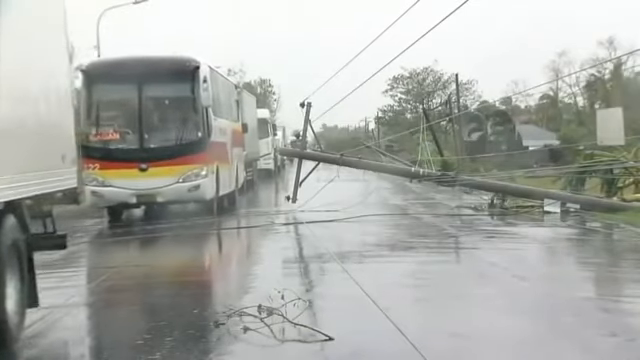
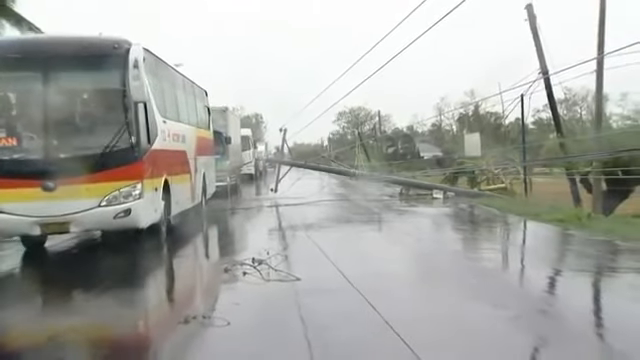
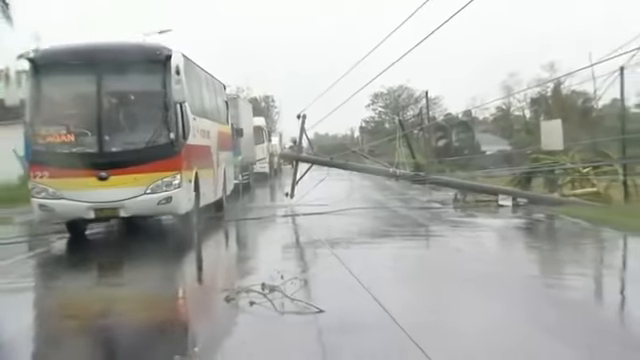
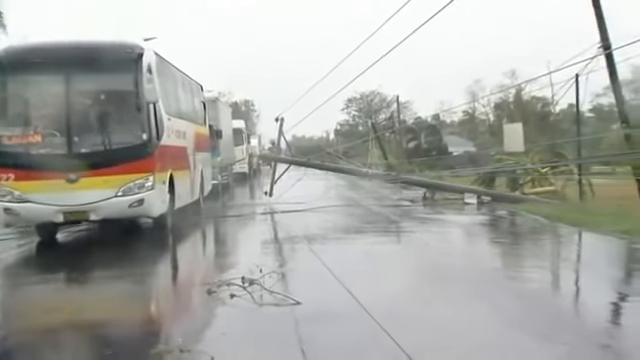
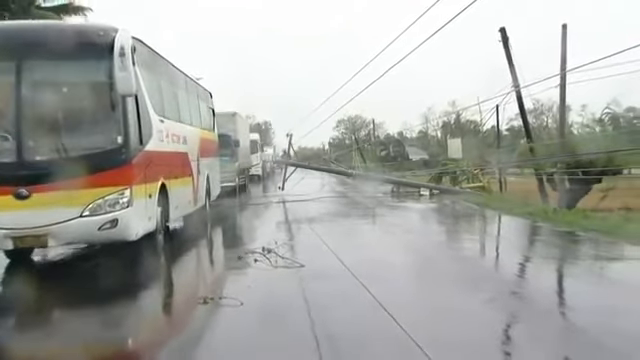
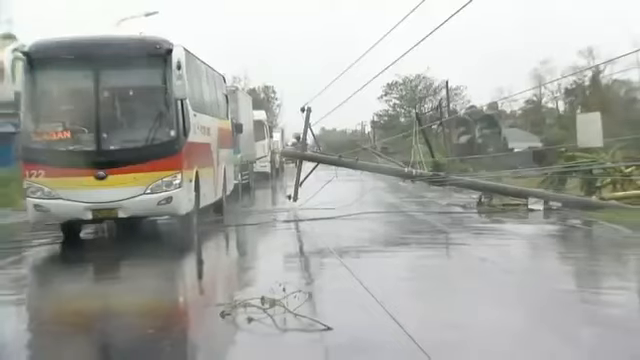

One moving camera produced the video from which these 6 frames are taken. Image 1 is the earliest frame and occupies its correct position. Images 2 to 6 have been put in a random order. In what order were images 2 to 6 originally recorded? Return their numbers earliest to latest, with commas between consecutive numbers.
6, 3, 4, 2, 5
